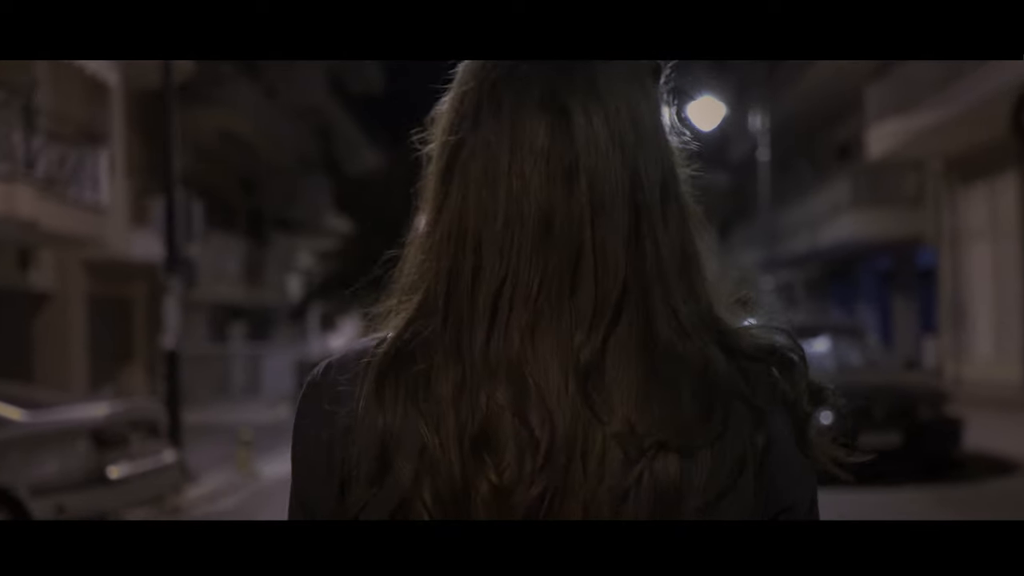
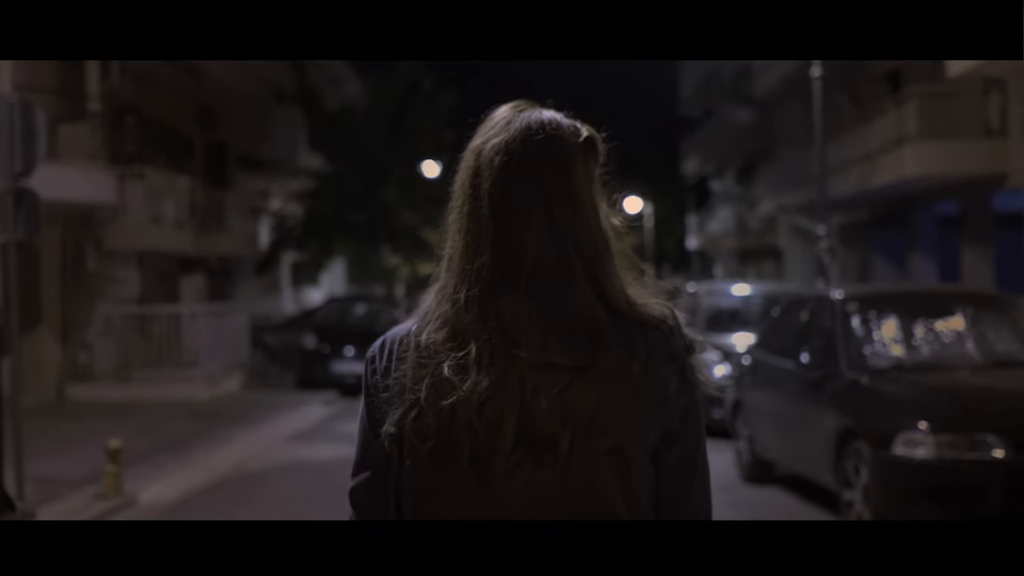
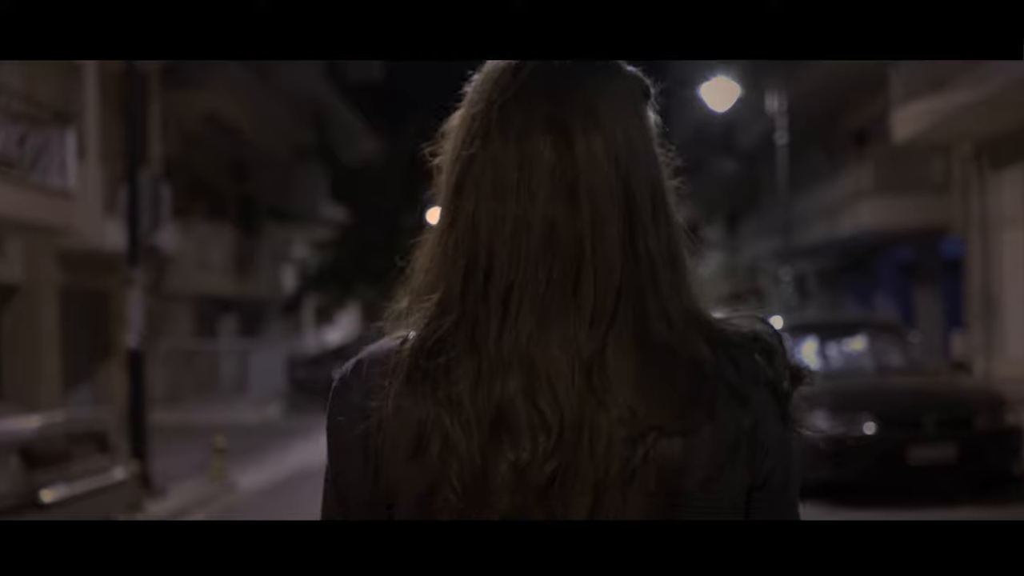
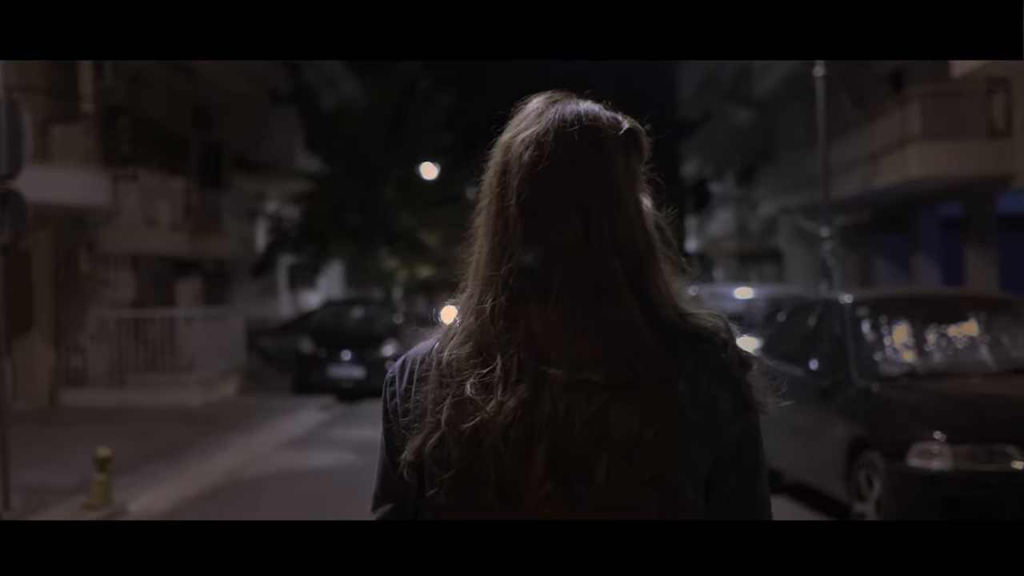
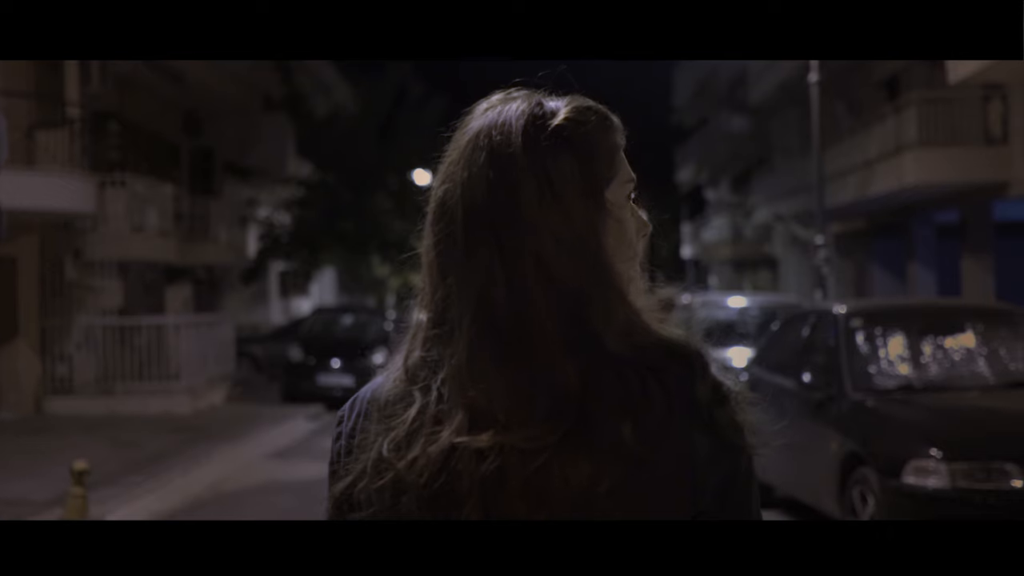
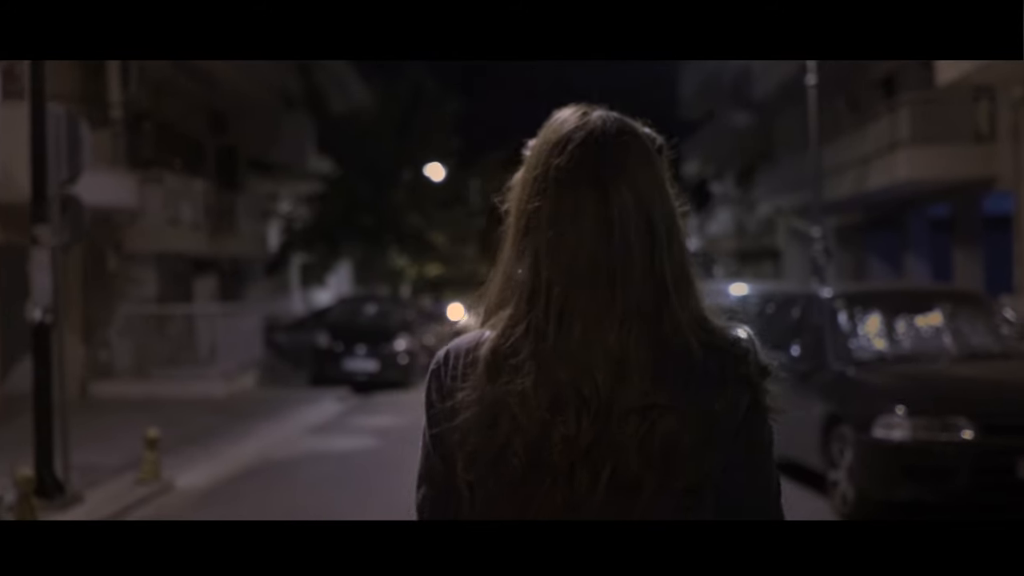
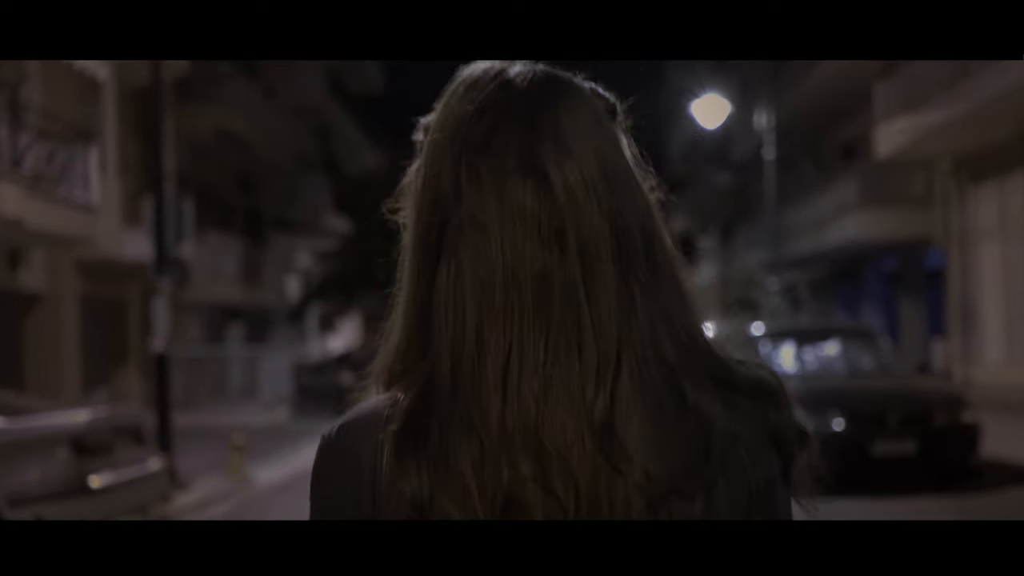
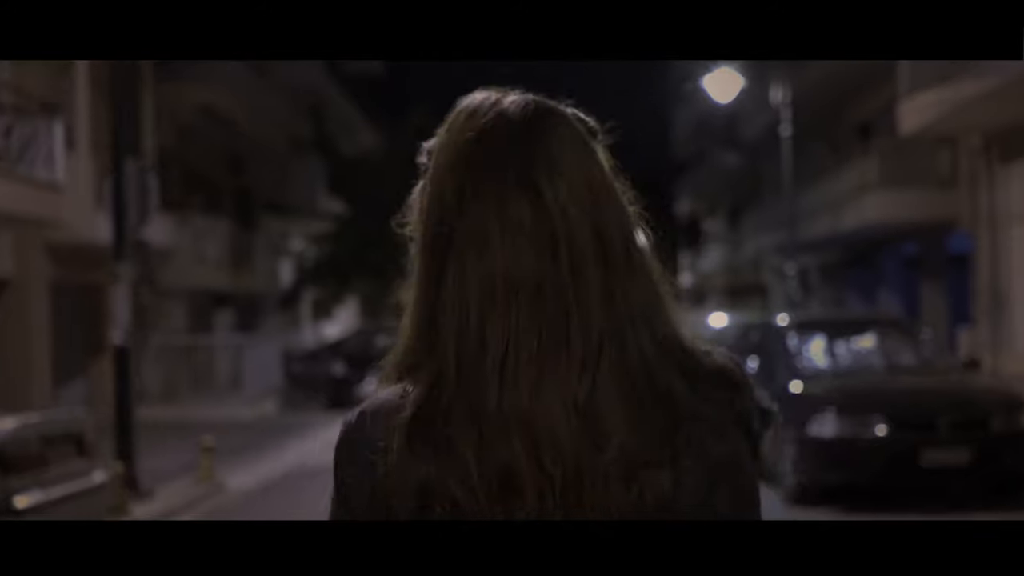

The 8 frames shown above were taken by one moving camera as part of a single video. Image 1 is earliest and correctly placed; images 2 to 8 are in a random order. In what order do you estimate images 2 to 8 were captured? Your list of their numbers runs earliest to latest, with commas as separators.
7, 3, 8, 6, 2, 4, 5
